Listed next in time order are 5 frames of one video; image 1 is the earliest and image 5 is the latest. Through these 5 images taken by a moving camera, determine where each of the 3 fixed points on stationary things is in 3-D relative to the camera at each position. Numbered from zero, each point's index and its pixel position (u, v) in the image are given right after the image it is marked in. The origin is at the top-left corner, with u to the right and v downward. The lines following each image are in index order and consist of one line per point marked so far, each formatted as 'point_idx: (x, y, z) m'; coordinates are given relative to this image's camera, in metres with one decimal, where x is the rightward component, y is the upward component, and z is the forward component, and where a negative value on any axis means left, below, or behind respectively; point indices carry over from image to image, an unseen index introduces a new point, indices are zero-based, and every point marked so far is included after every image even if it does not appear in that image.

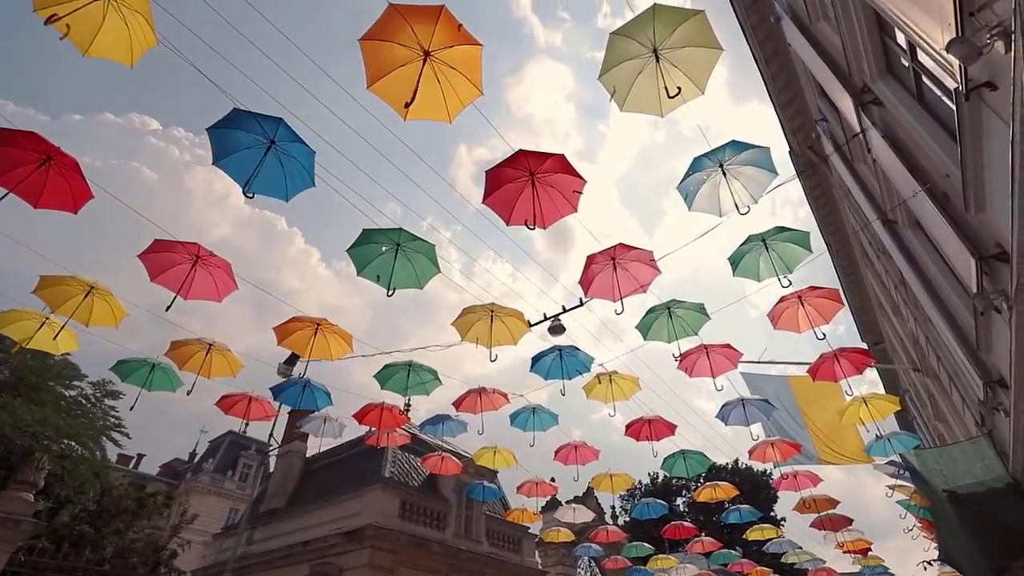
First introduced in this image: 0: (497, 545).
0: (-0.4, -6.1, +13.2) m
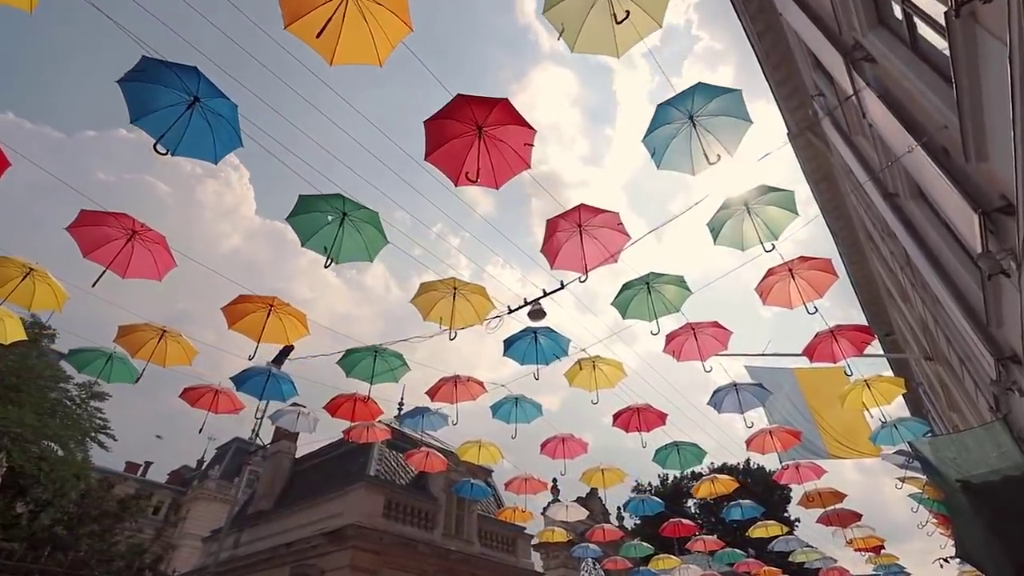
0: (-0.5, -5.9, +12.7) m
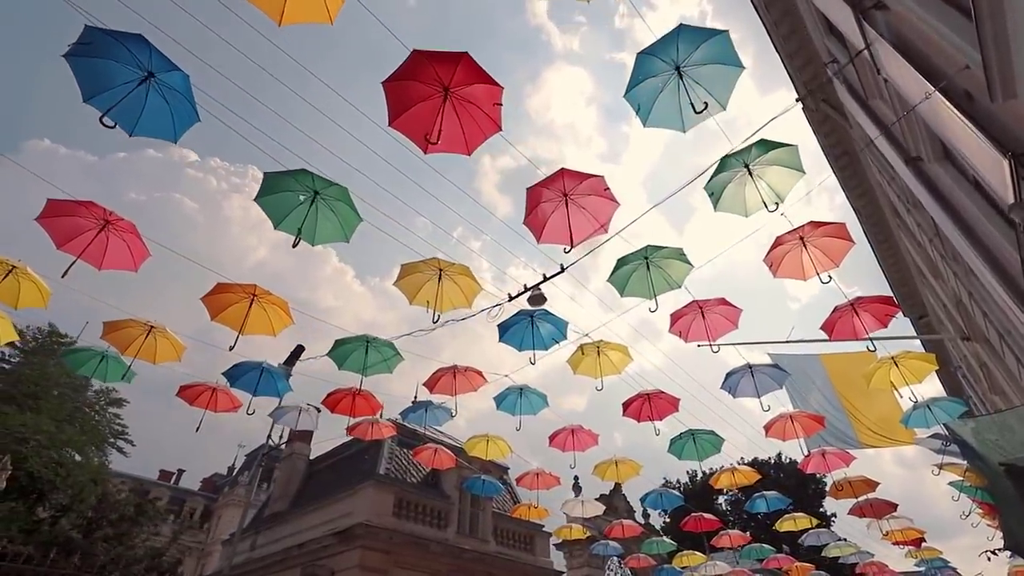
0: (-0.1, -5.7, +12.4) m
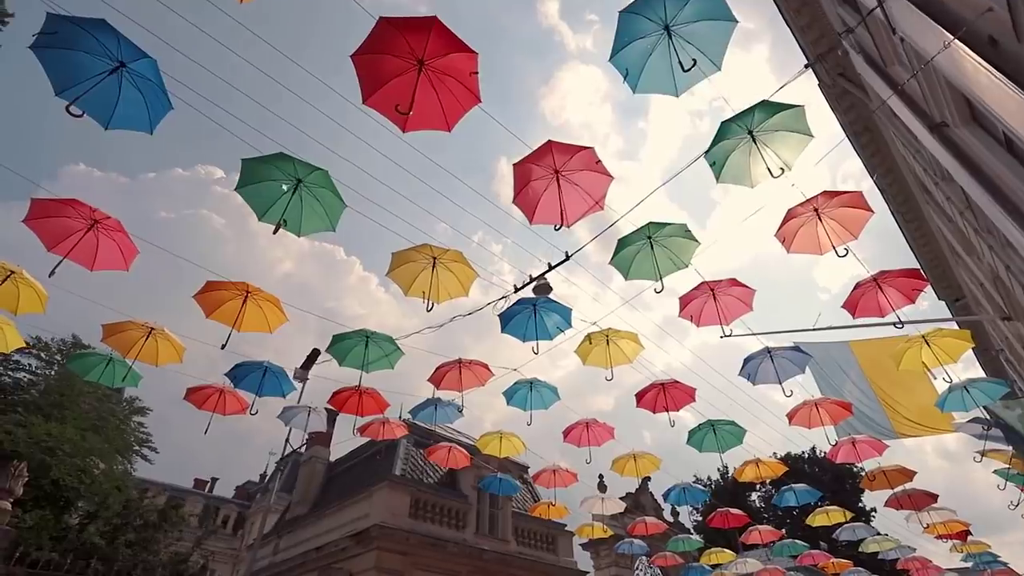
0: (+0.3, -5.6, +12.1) m
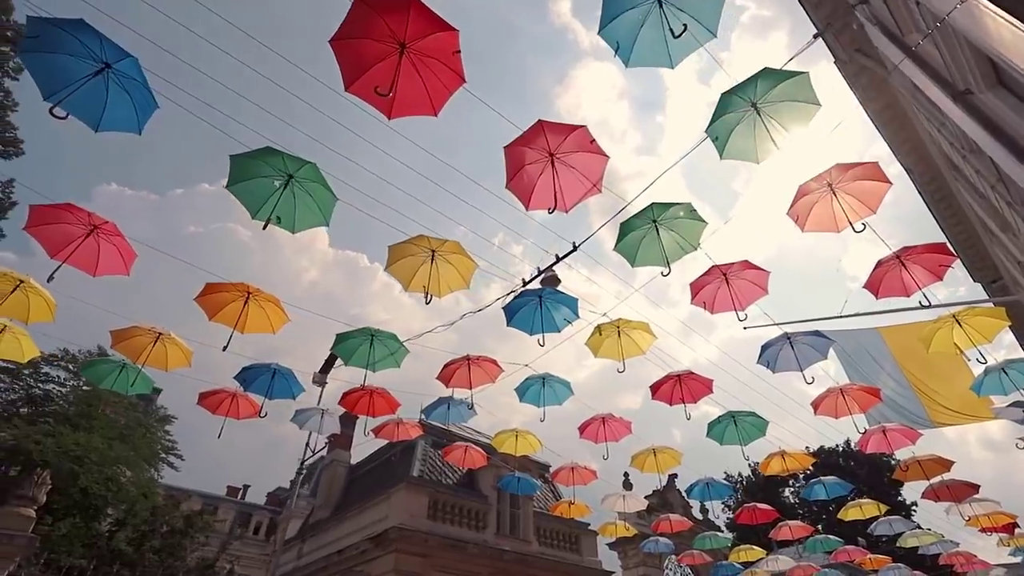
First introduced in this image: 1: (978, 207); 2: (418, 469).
0: (+0.8, -5.5, +11.9) m
1: (+9.1, +1.6, +10.8) m
2: (-1.8, -3.6, +10.9) m
